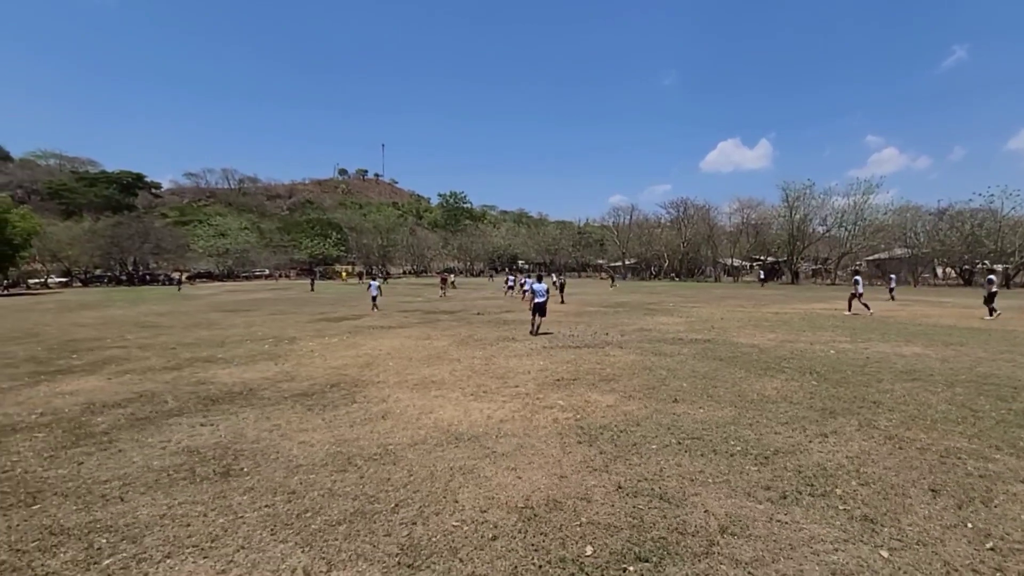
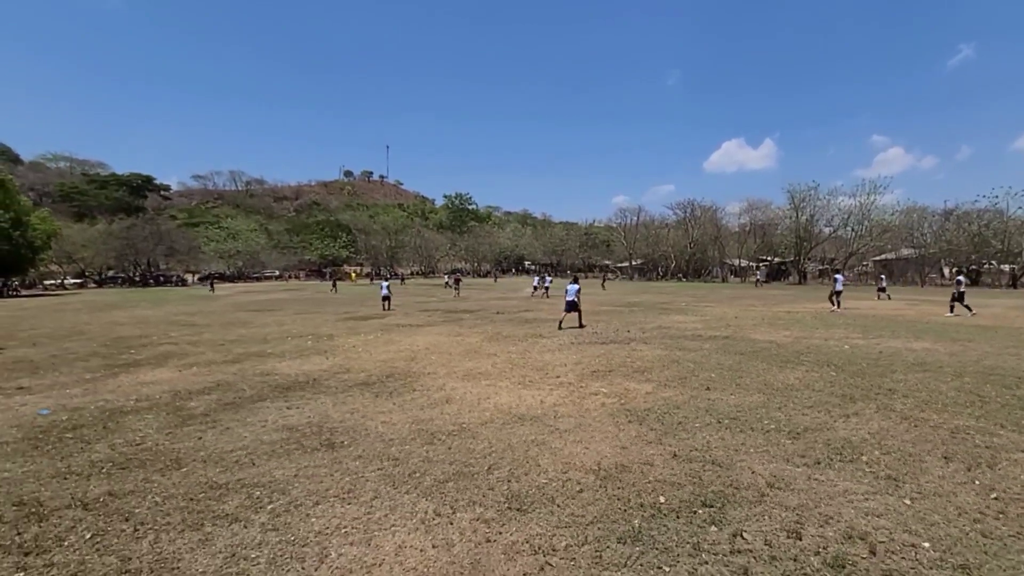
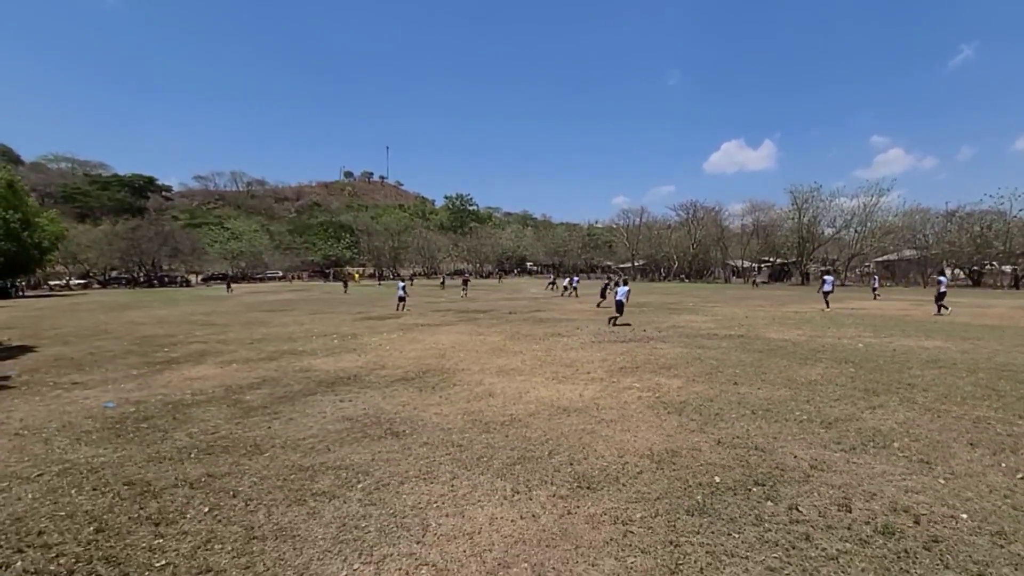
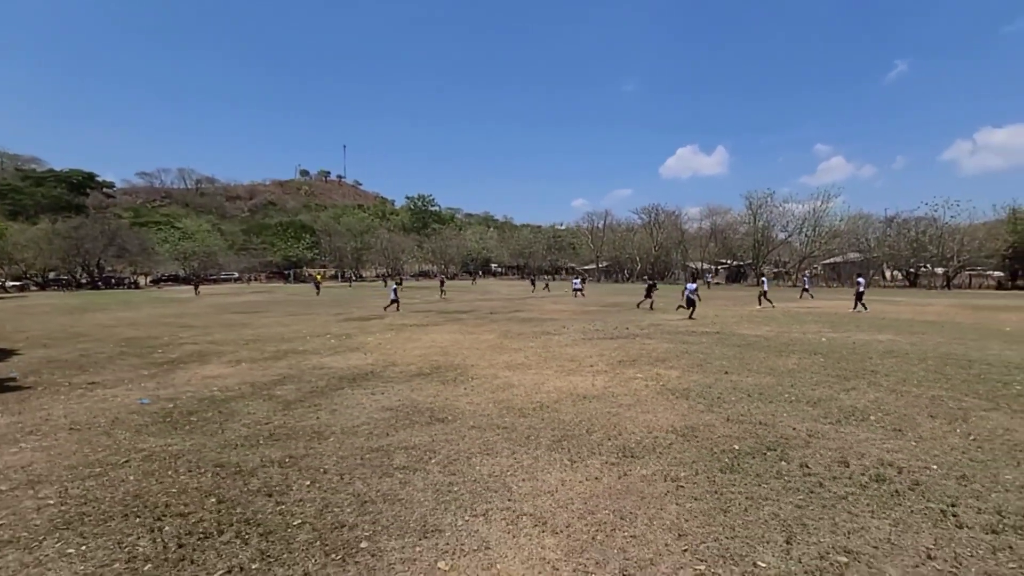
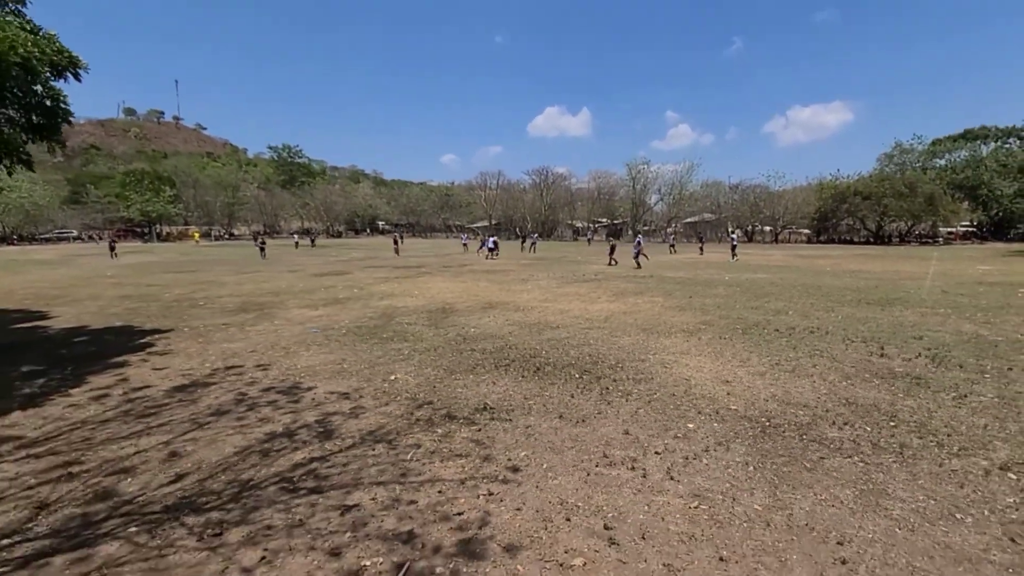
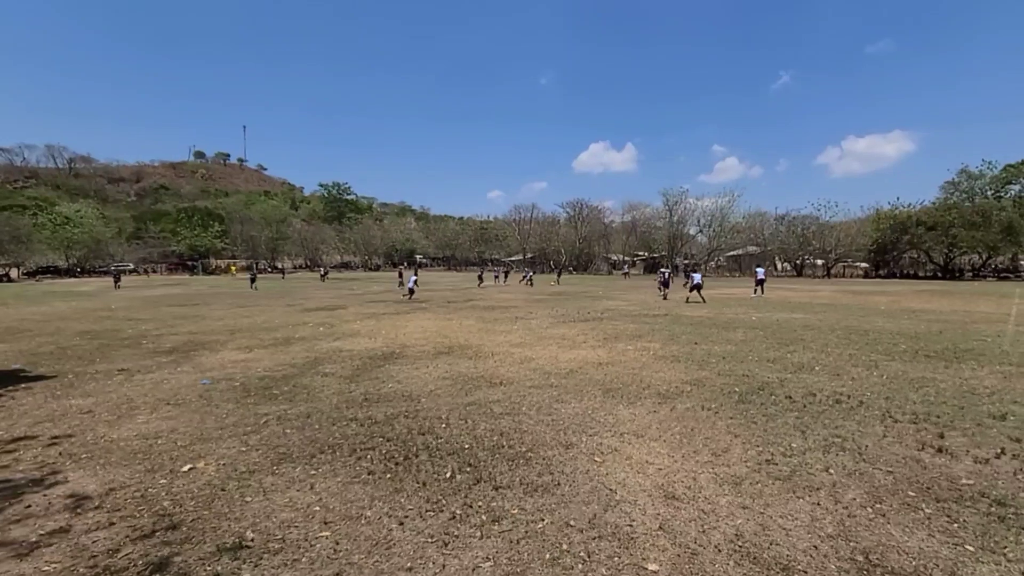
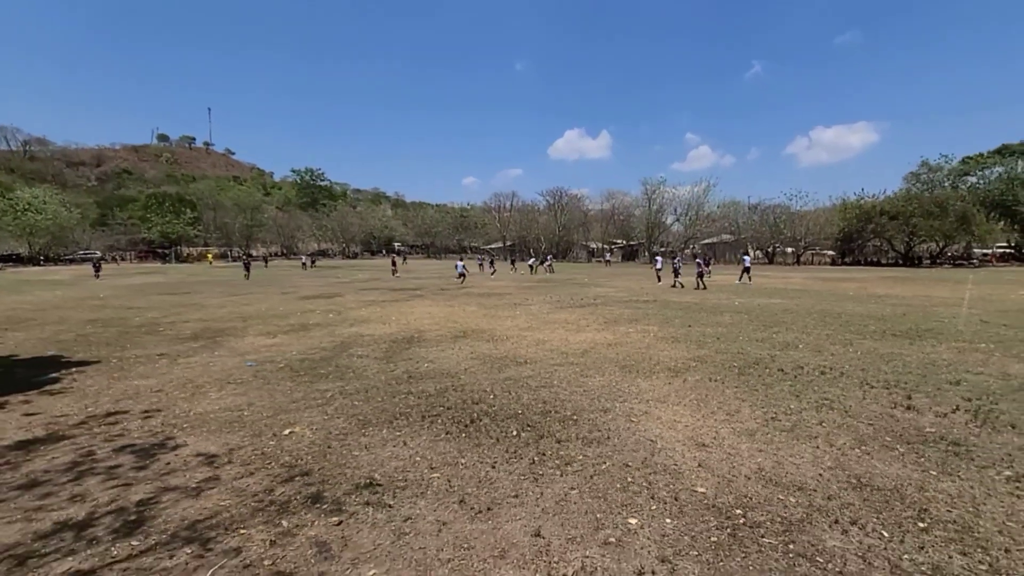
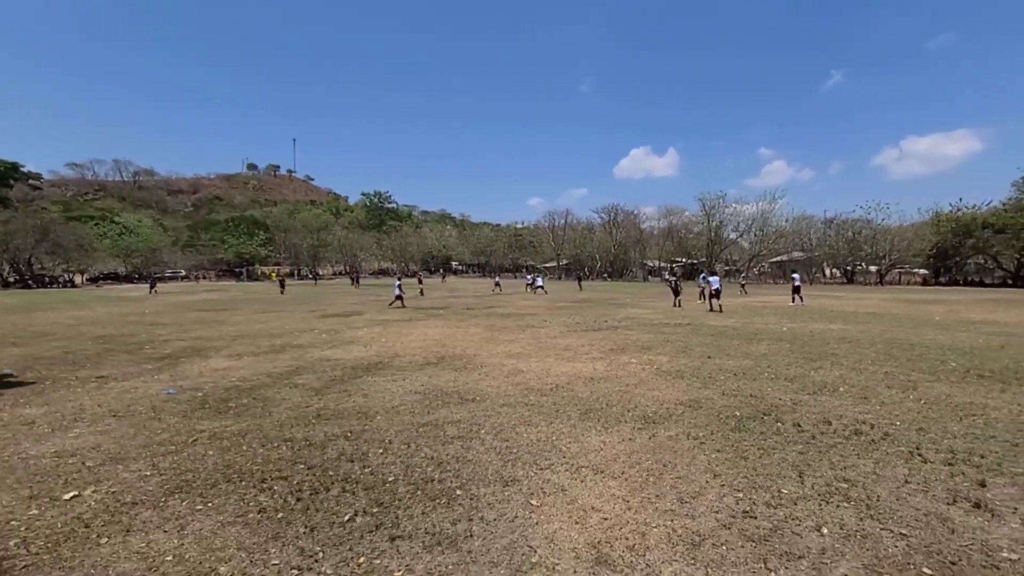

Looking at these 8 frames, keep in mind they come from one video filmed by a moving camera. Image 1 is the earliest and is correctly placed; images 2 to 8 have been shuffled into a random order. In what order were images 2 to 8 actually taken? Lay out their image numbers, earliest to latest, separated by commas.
2, 3, 4, 8, 6, 7, 5
